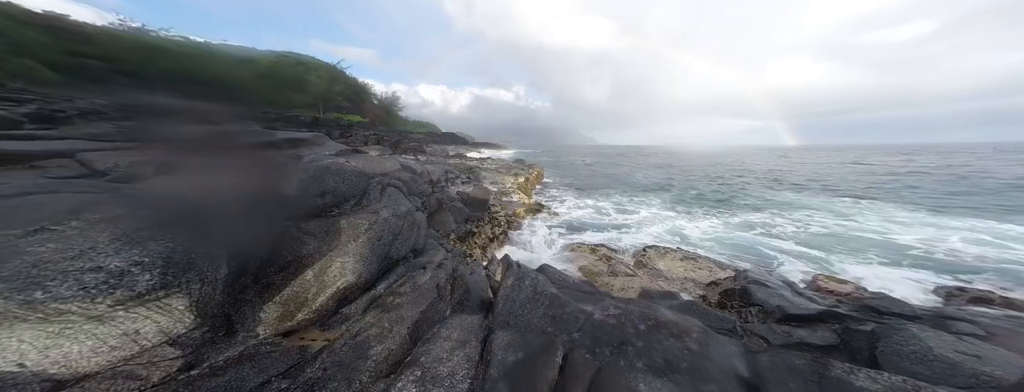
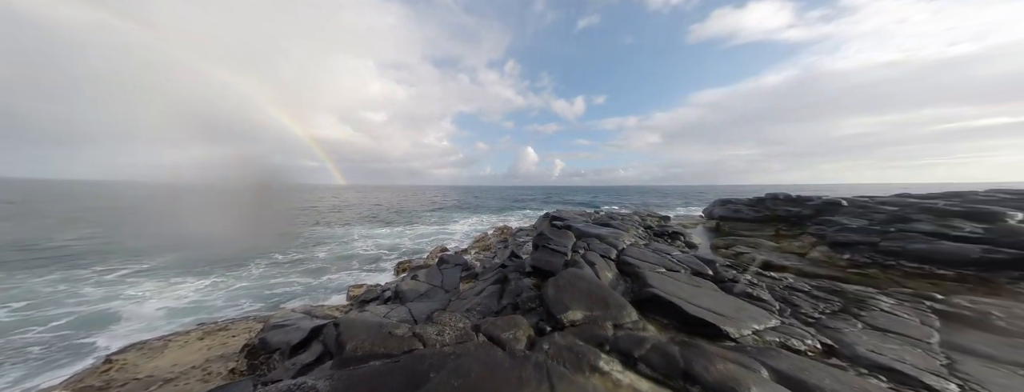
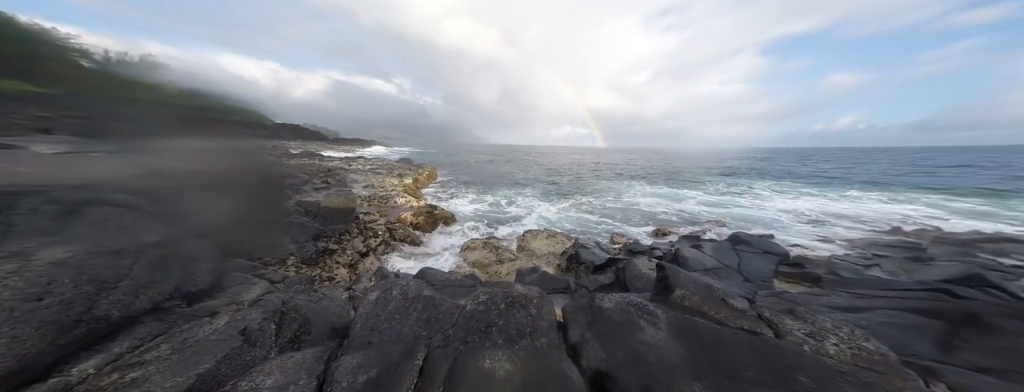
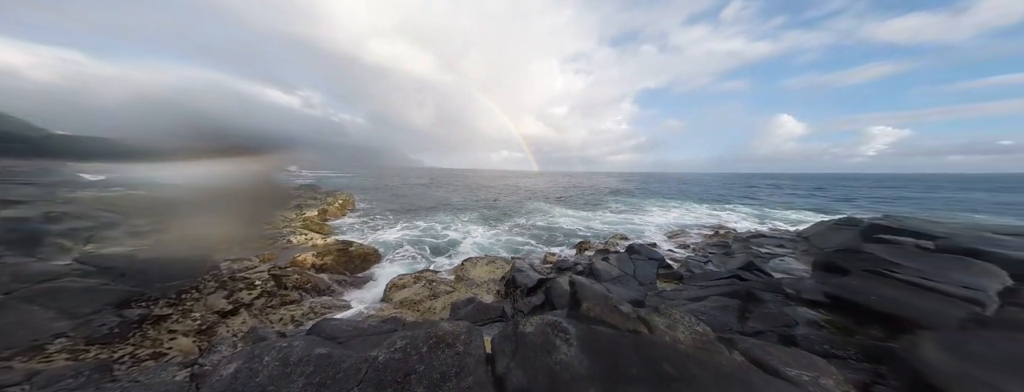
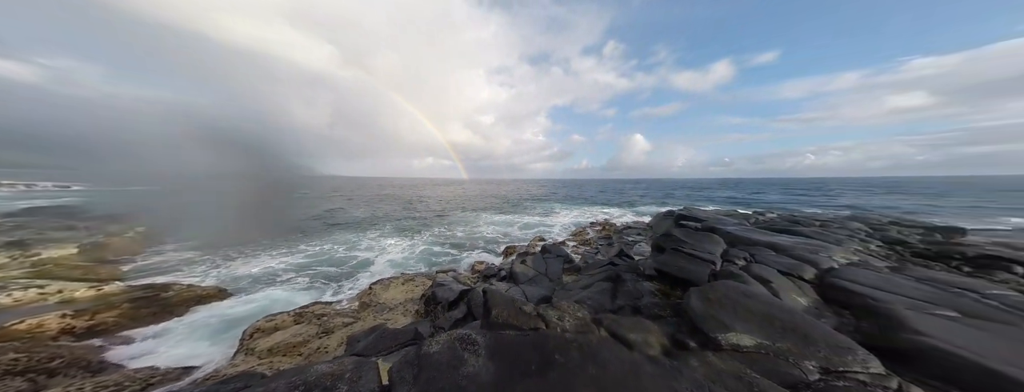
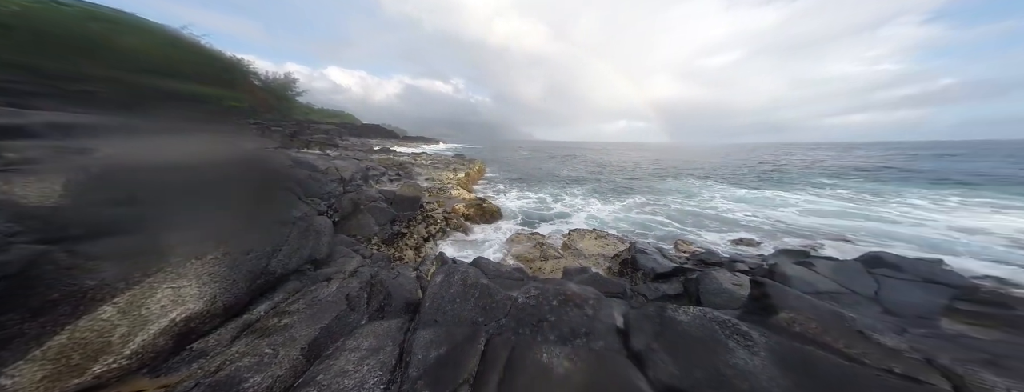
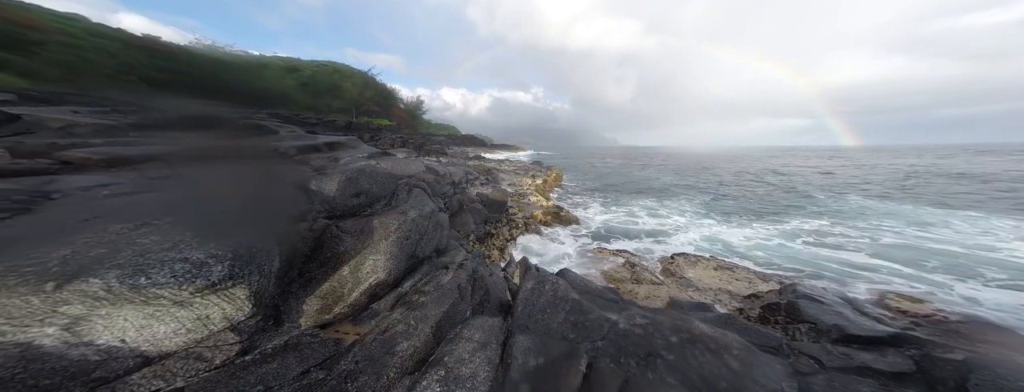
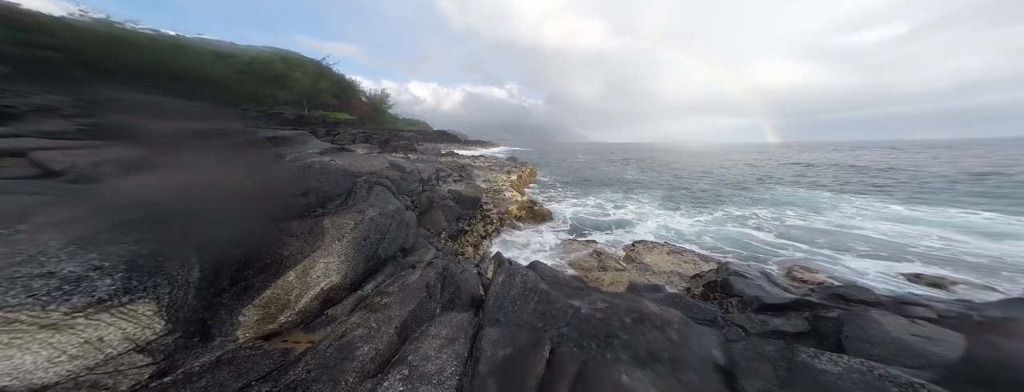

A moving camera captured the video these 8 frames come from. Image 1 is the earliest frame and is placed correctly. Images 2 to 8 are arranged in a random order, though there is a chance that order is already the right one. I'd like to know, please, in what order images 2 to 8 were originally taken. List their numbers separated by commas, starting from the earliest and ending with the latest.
7, 8, 6, 3, 4, 5, 2
